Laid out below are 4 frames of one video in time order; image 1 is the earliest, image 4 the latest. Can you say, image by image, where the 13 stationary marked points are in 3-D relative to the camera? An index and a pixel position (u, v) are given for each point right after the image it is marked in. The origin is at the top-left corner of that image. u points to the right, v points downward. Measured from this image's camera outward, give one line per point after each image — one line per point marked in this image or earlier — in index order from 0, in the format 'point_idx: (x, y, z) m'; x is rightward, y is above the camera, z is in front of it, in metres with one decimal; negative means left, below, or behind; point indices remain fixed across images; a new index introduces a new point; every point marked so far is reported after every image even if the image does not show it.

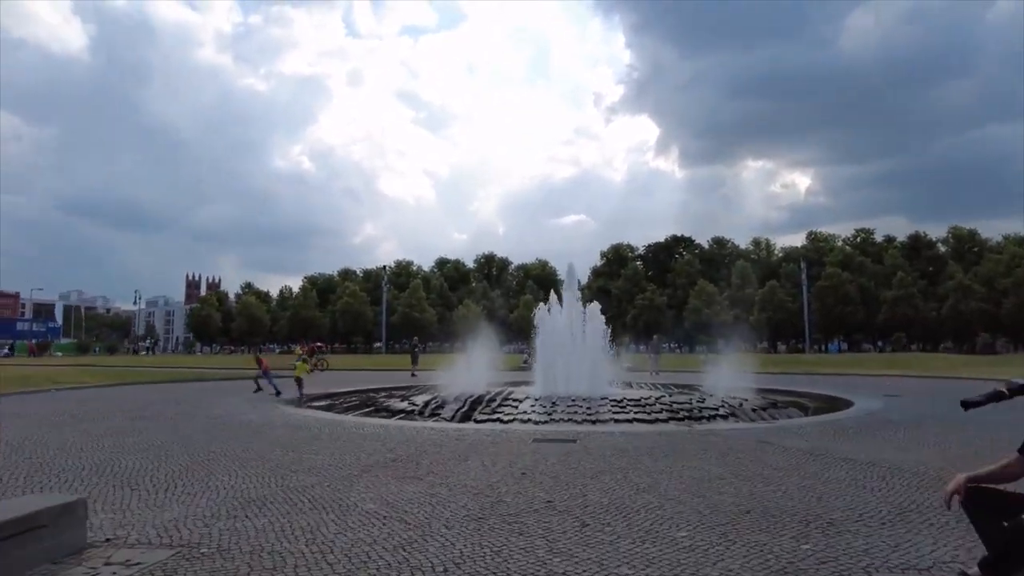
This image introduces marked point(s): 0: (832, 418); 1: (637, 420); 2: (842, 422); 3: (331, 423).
0: (+9.2, -3.7, +18.4) m
1: (+3.8, -4.1, +19.4) m
2: (+9.0, -3.6, +17.4) m
3: (-5.3, -3.9, +18.6) m
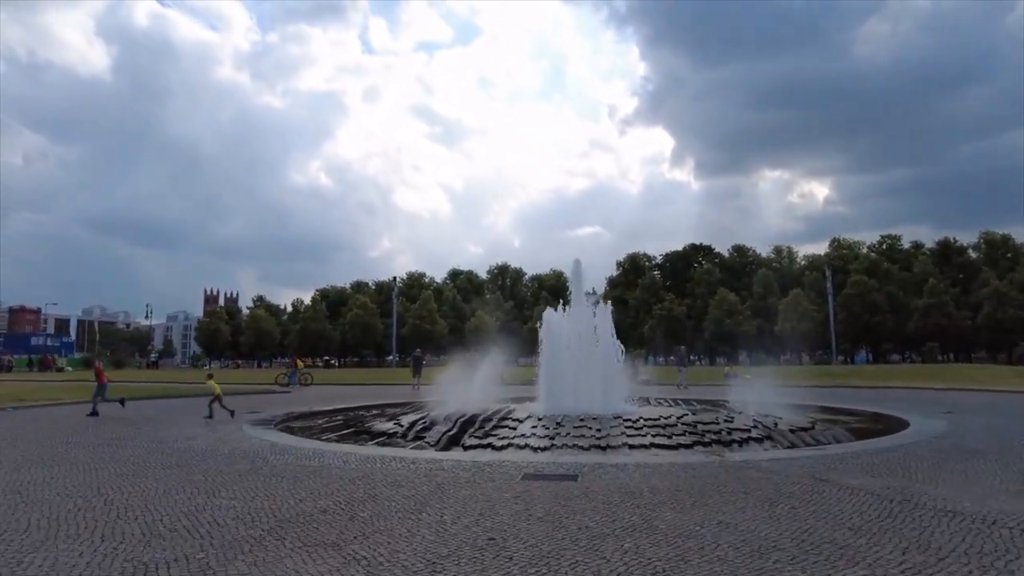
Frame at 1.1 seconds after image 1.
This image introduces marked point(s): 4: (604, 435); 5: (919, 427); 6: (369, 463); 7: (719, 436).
0: (+9.0, -3.6, +15.2) m
1: (+3.6, -4.1, +16.3) m
2: (+8.8, -3.5, +14.2) m
3: (-5.4, -4.0, +15.7) m
4: (+2.6, -4.2, +18.0) m
5: (+11.3, -3.9, +17.6) m
6: (-3.0, -3.6, +13.2) m
7: (+5.7, -4.1, +17.6) m
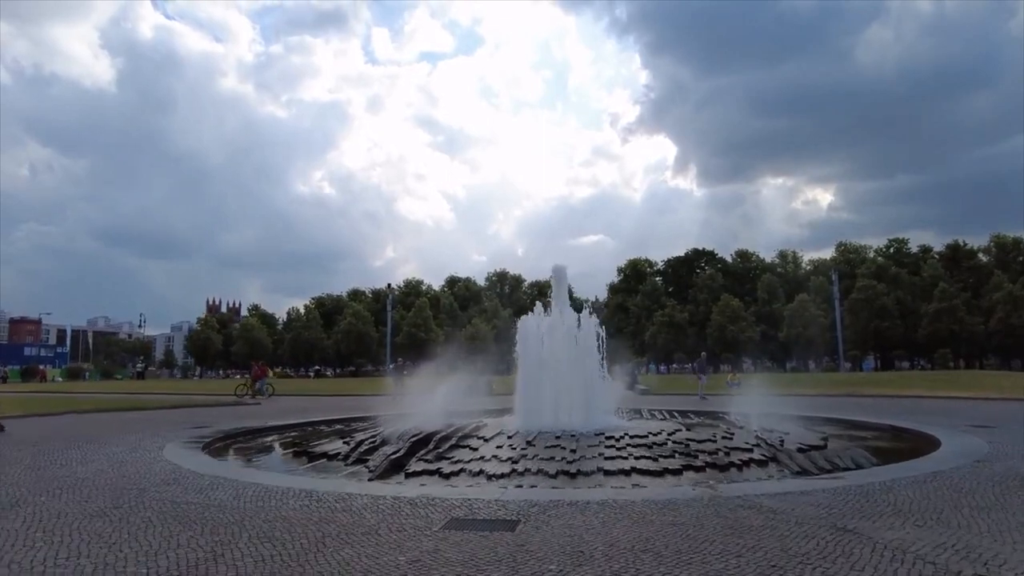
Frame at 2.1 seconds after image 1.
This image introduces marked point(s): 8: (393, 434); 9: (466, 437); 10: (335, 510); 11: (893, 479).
0: (+8.0, -3.4, +12.3) m
1: (+2.6, -3.9, +13.5) m
2: (+7.7, -3.3, +11.4) m
3: (-6.5, -3.8, +12.9) m
4: (+1.6, -4.0, +15.2) m
5: (+10.2, -3.7, +14.8) m
6: (-4.1, -3.5, +10.4) m
7: (+4.7, -4.0, +14.8) m
8: (-3.4, -4.3, +18.7) m
9: (-1.3, -4.2, +17.9) m
10: (-2.7, -3.3, +9.7) m
11: (+6.4, -3.3, +10.8) m
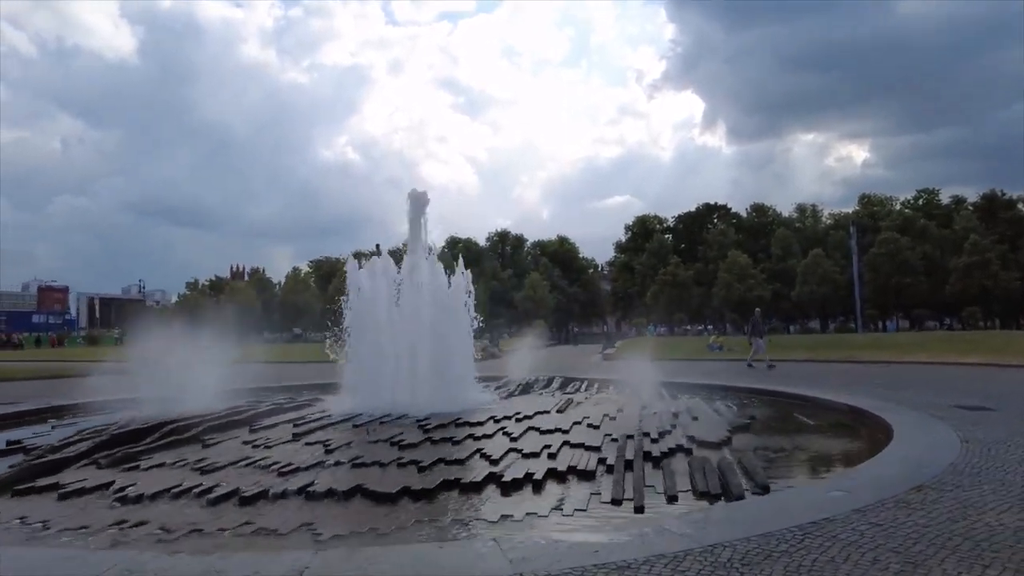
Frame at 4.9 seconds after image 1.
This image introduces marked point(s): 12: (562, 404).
0: (+3.2, -2.2, +6.8) m
1: (-2.0, -2.7, +8.2) m
2: (+3.0, -2.1, +5.8) m
3: (-11.1, -2.7, +8.1) m
4: (-3.0, -2.7, +10.0) m
5: (+5.6, -2.4, +9.1) m
6: (-8.9, -2.5, +5.4) m
7: (+0.1, -2.6, +9.4) m
8: (-7.9, -2.8, +13.7) m
9: (-5.7, -2.7, +12.8) m
10: (-7.5, -2.4, +4.6) m
11: (+1.6, -2.1, +5.3) m
12: (+1.2, -2.8, +15.5) m
